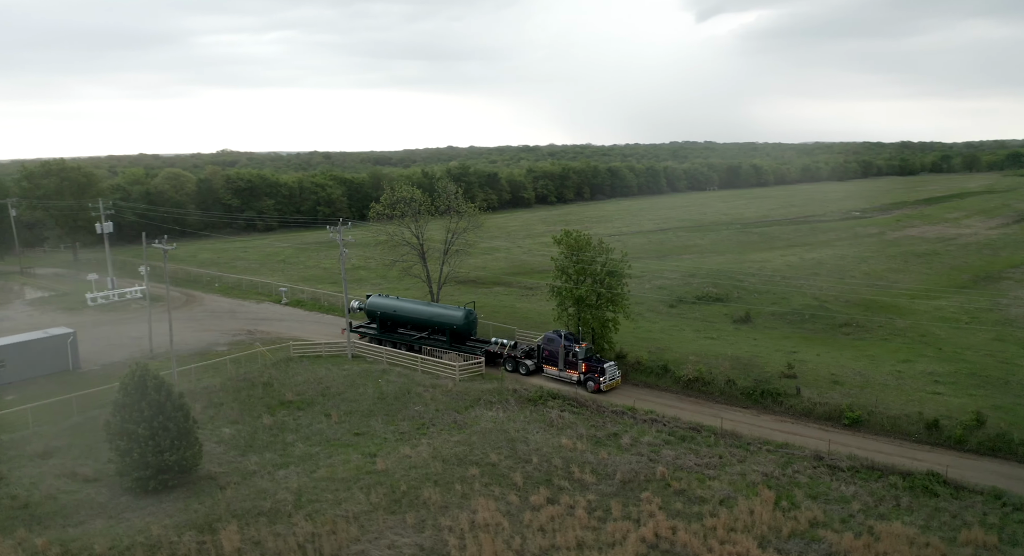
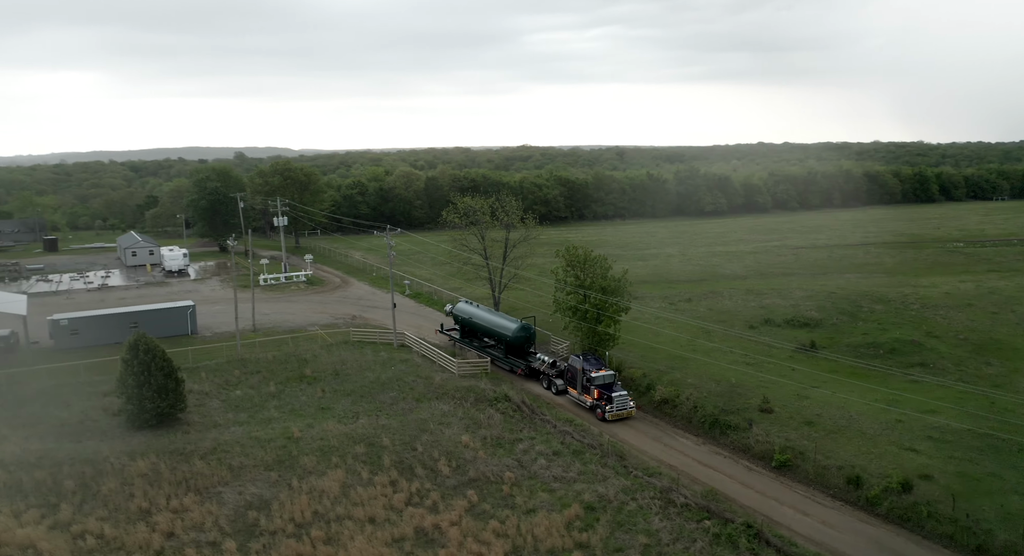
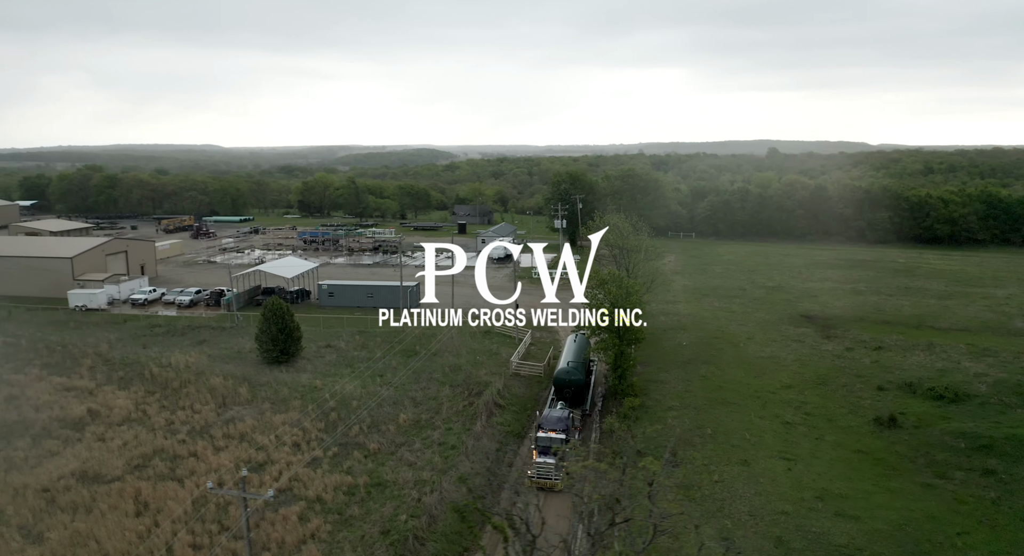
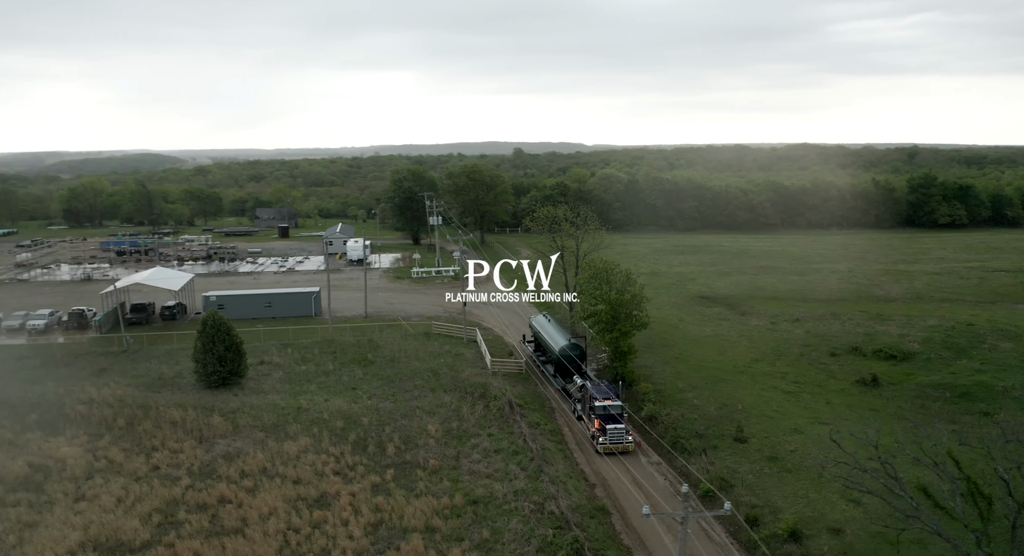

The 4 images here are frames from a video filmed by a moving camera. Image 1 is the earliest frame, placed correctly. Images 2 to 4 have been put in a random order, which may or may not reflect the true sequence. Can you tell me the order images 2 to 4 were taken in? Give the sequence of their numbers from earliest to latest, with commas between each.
2, 4, 3
